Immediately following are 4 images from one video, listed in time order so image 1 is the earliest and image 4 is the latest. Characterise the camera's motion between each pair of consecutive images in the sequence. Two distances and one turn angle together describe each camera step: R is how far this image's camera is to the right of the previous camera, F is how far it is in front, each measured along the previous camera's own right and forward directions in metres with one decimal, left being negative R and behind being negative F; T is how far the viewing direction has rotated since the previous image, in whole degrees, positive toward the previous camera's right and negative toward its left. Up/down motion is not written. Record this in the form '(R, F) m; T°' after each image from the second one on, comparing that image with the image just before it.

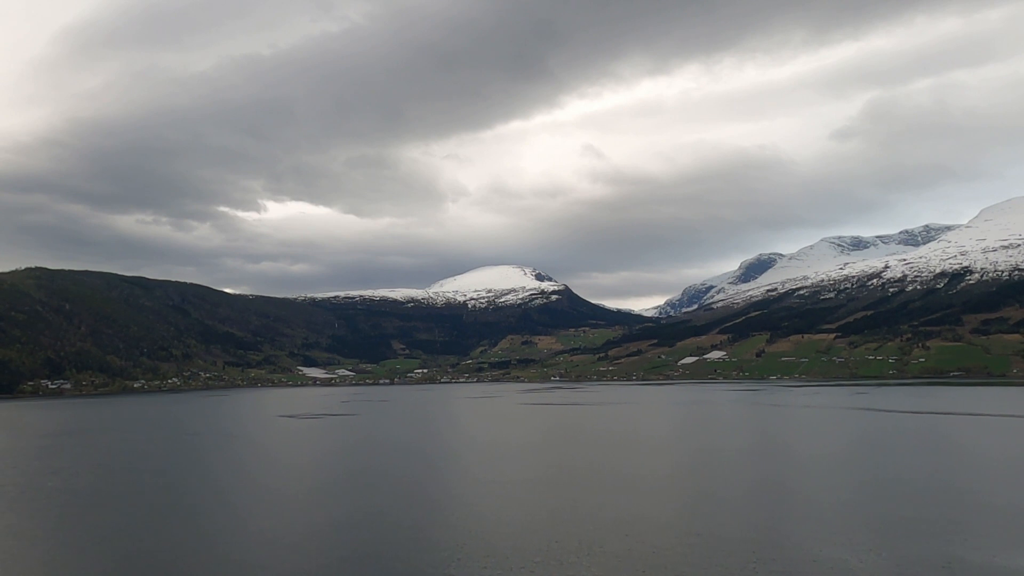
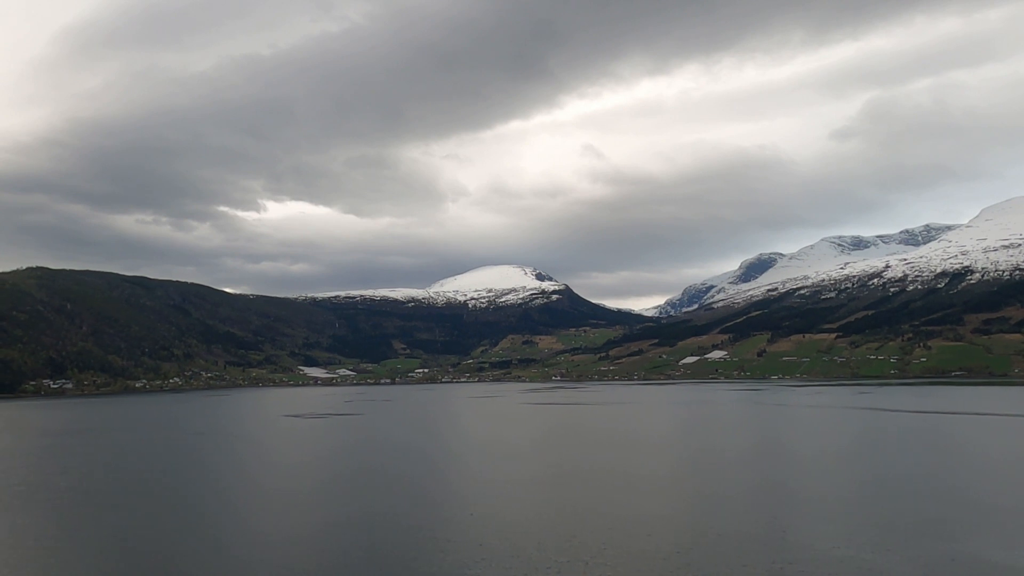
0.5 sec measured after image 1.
(-1.1, +0.2) m; 0°
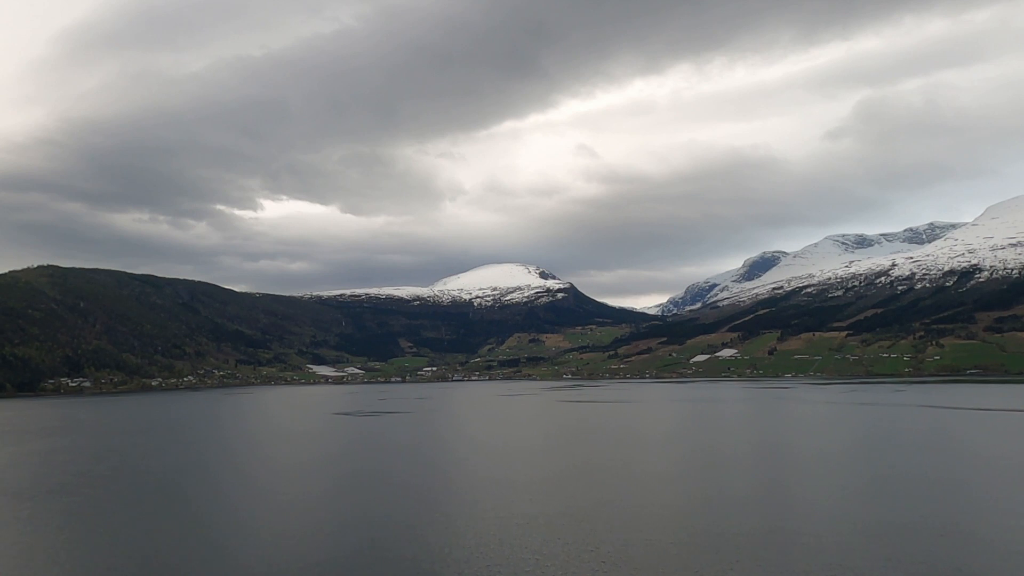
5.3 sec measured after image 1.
(-35.8, -3.8) m; -1°
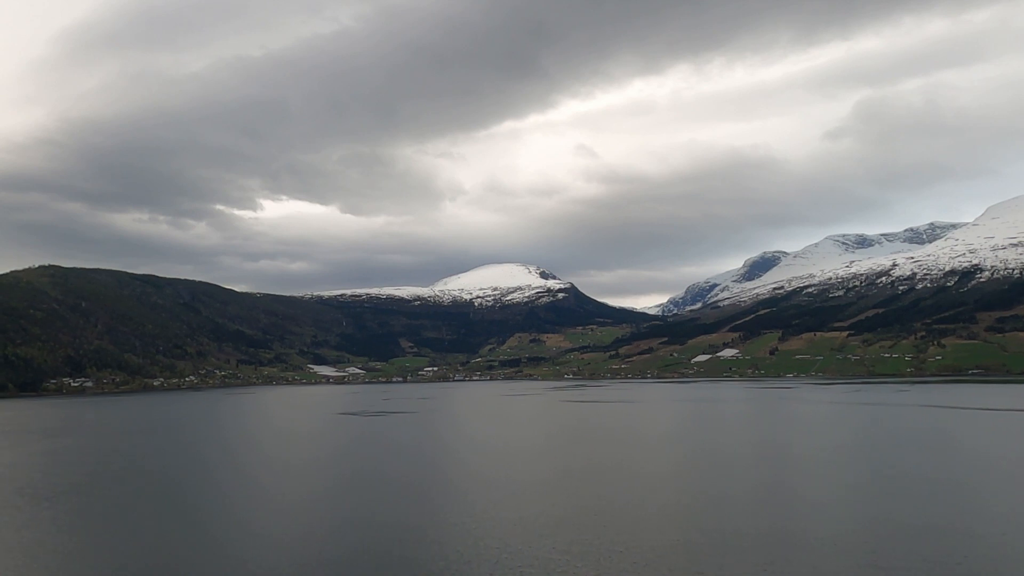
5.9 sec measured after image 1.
(+4.1, -2.1) m; 0°
